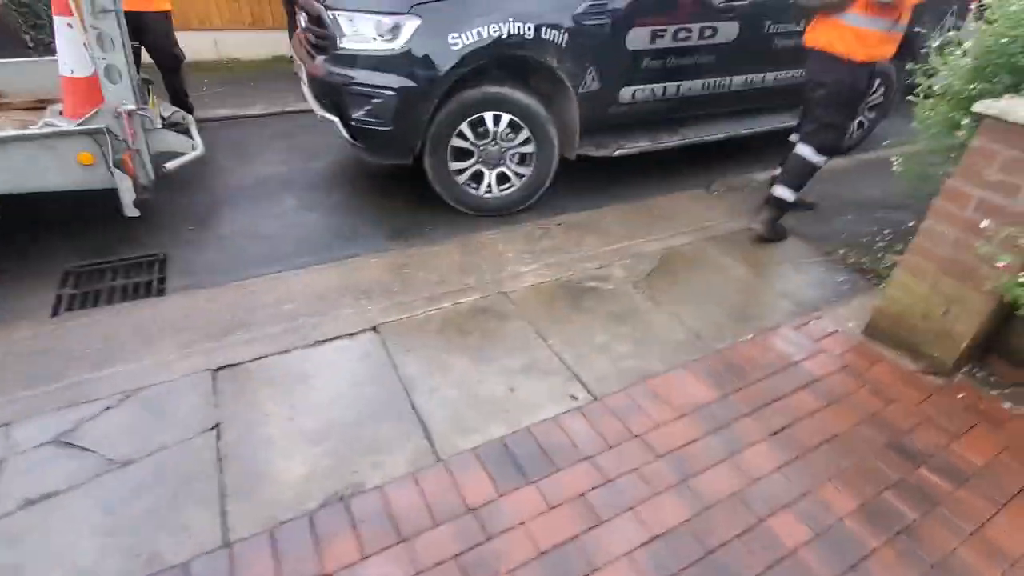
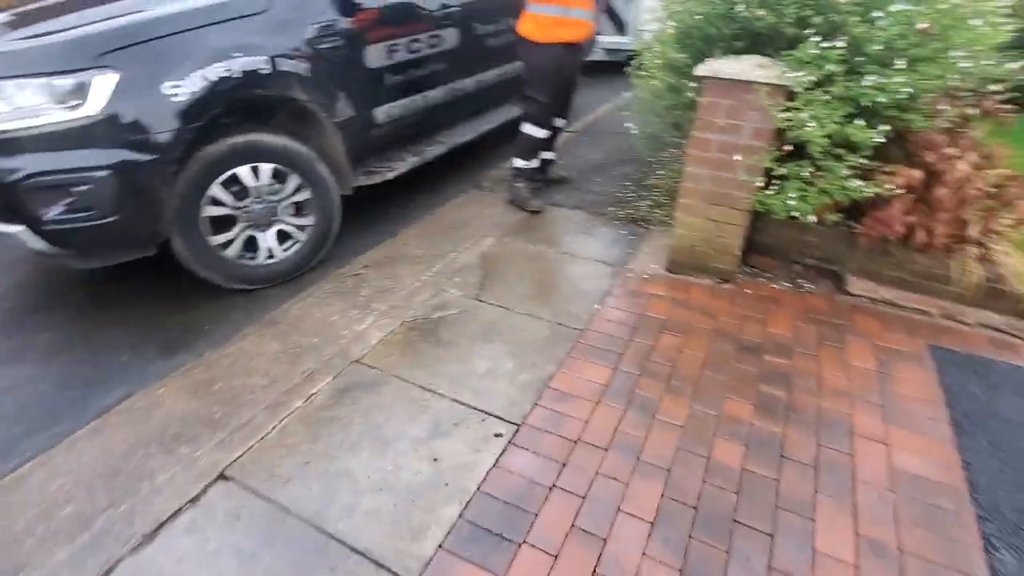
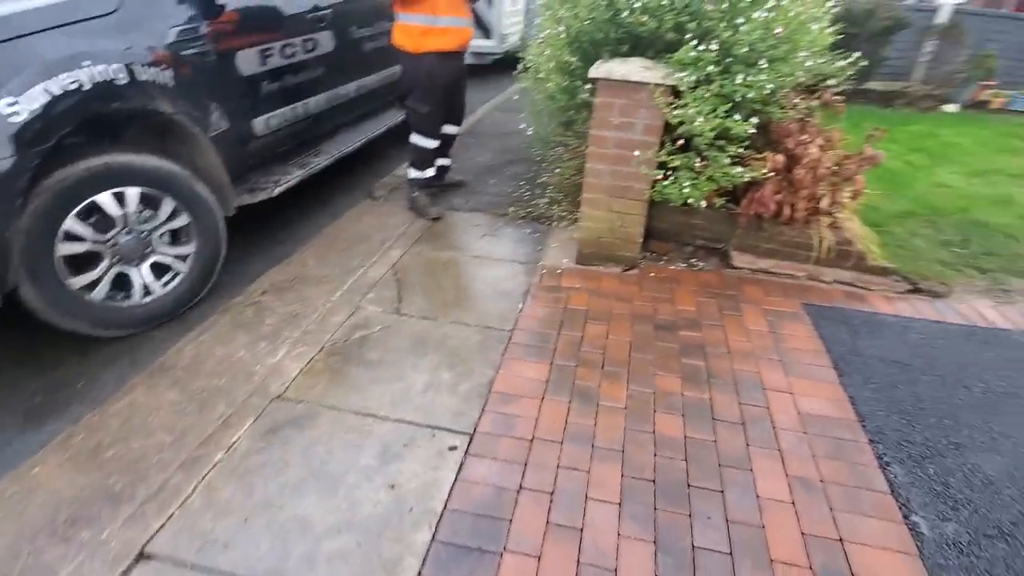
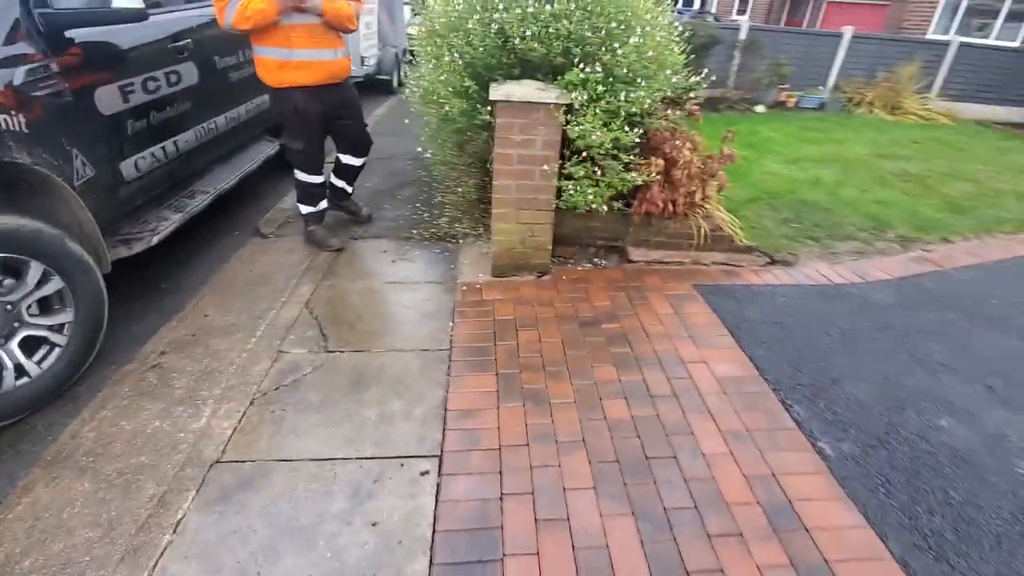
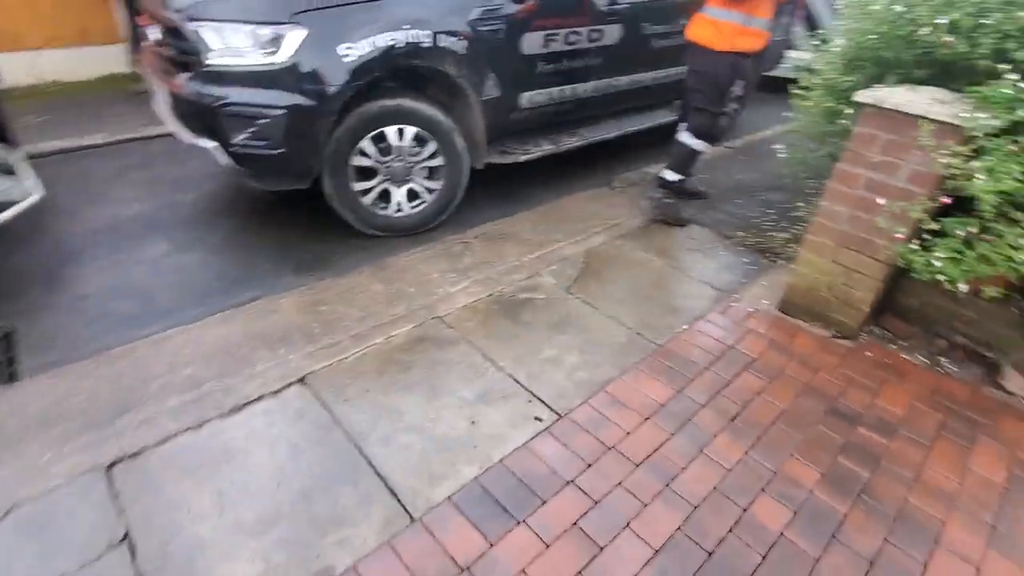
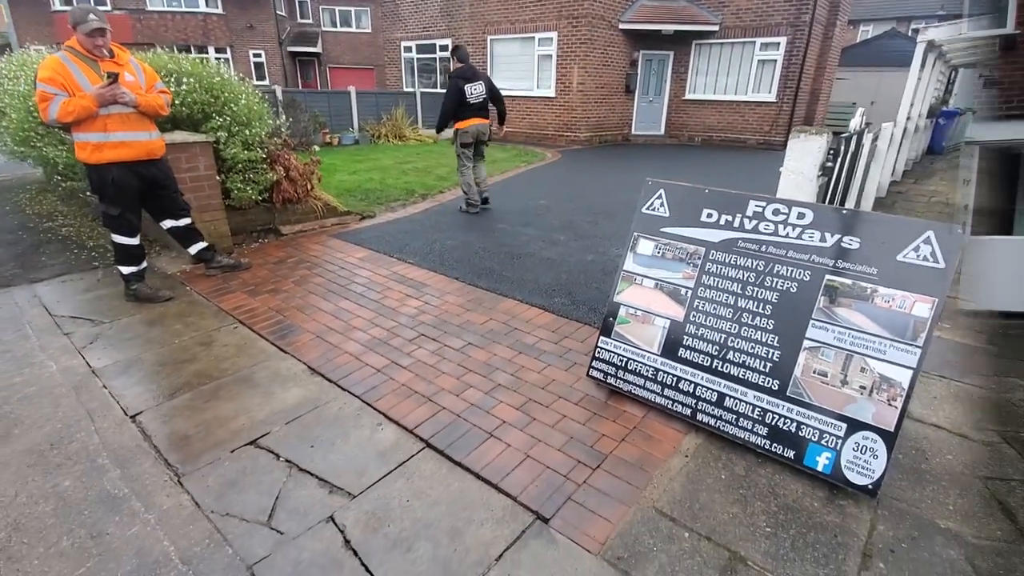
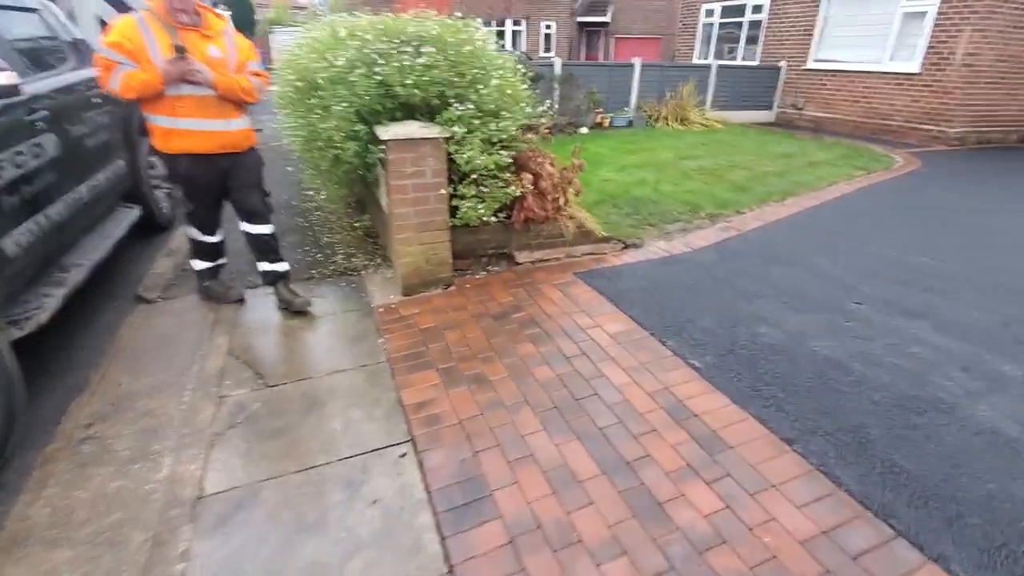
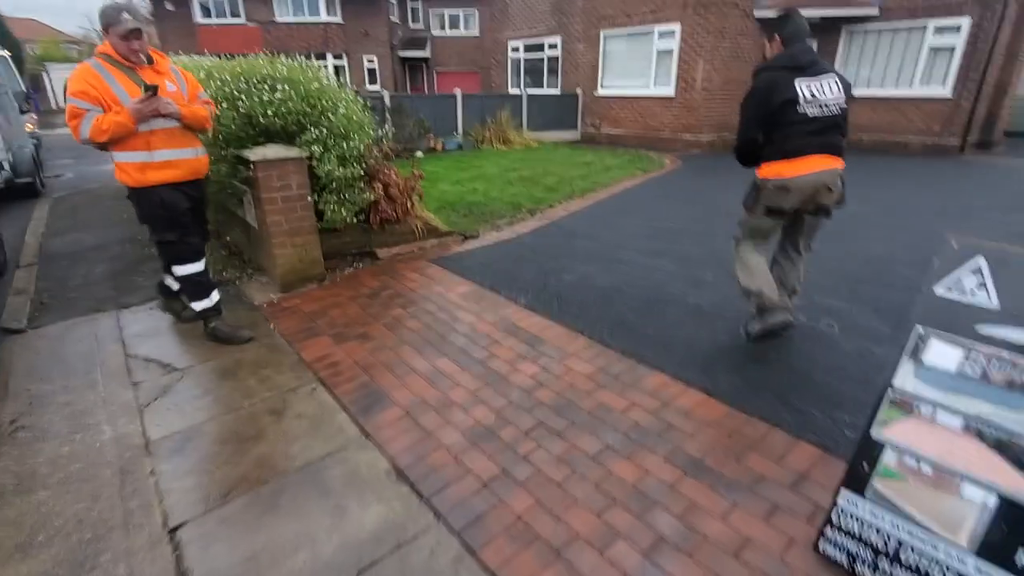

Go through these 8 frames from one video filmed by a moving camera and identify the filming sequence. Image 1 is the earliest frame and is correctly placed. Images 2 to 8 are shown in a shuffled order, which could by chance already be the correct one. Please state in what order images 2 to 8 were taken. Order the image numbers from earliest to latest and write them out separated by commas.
5, 2, 3, 4, 7, 8, 6
